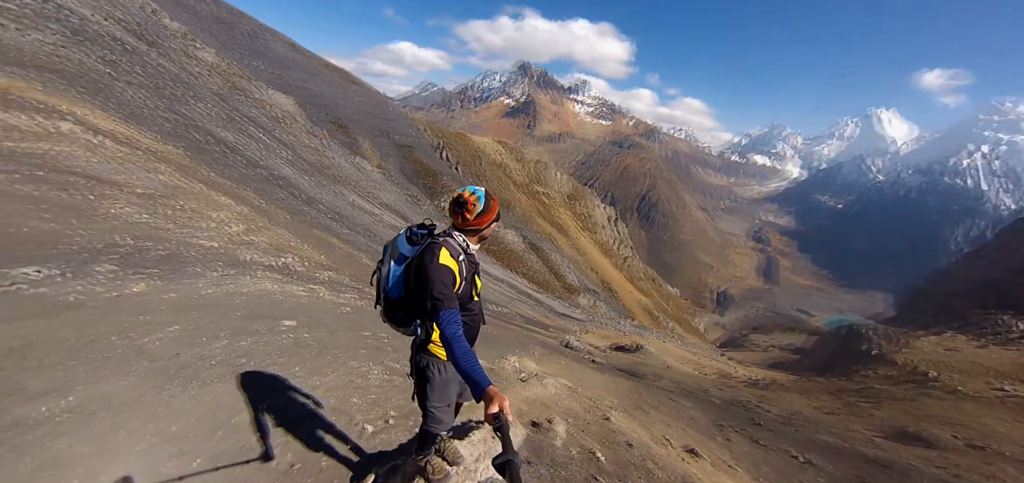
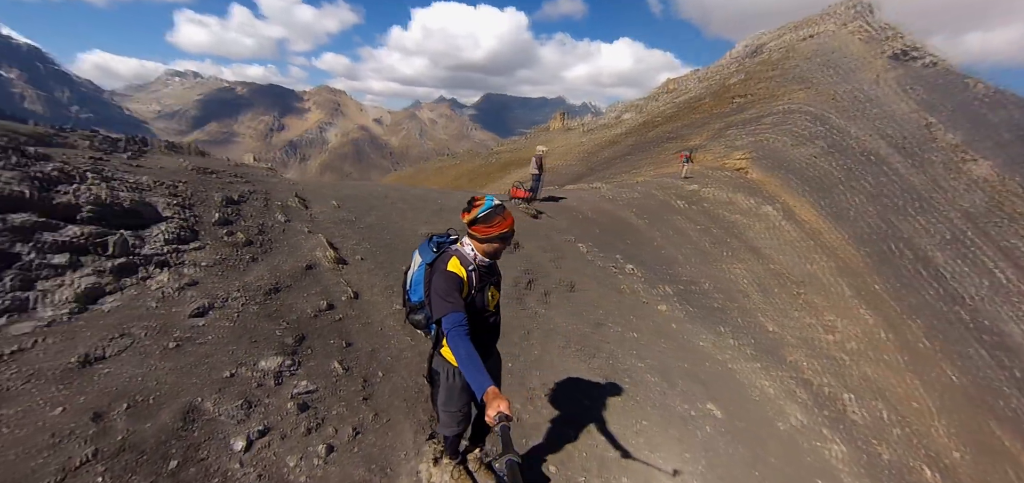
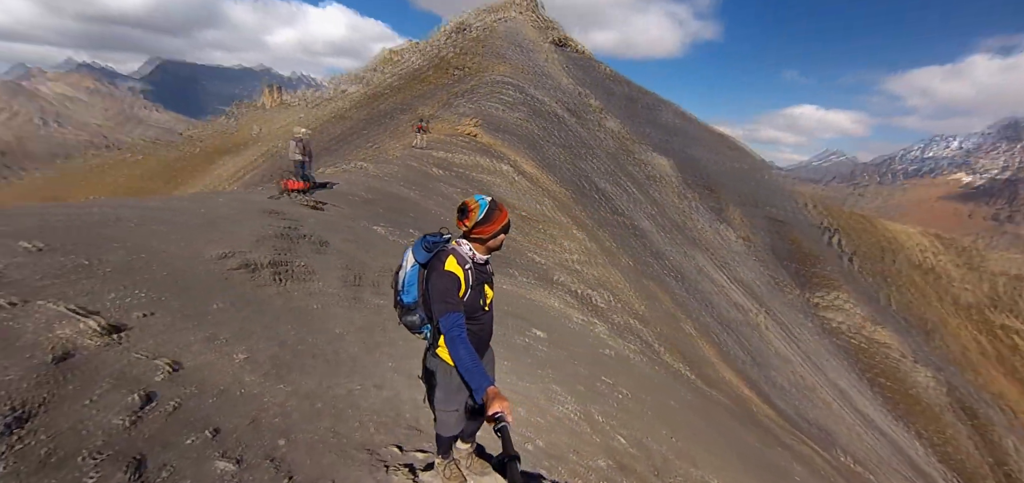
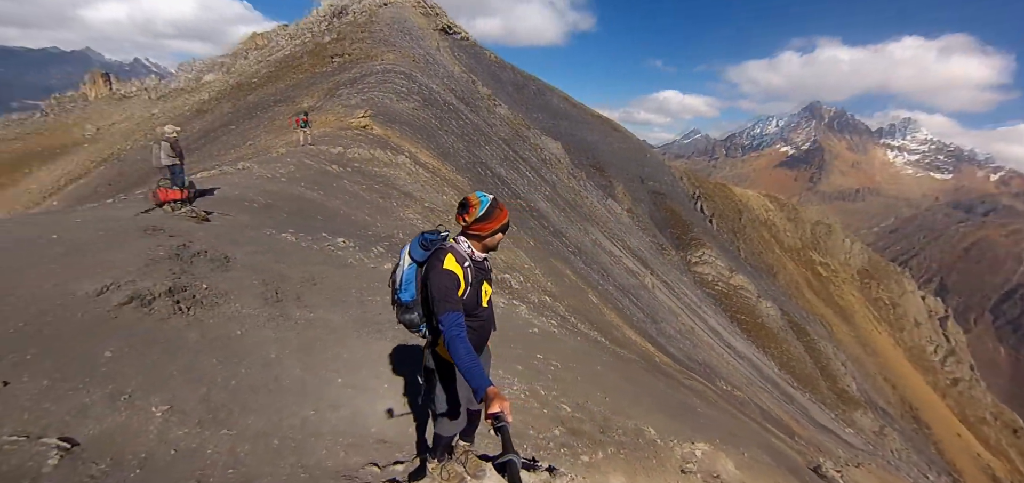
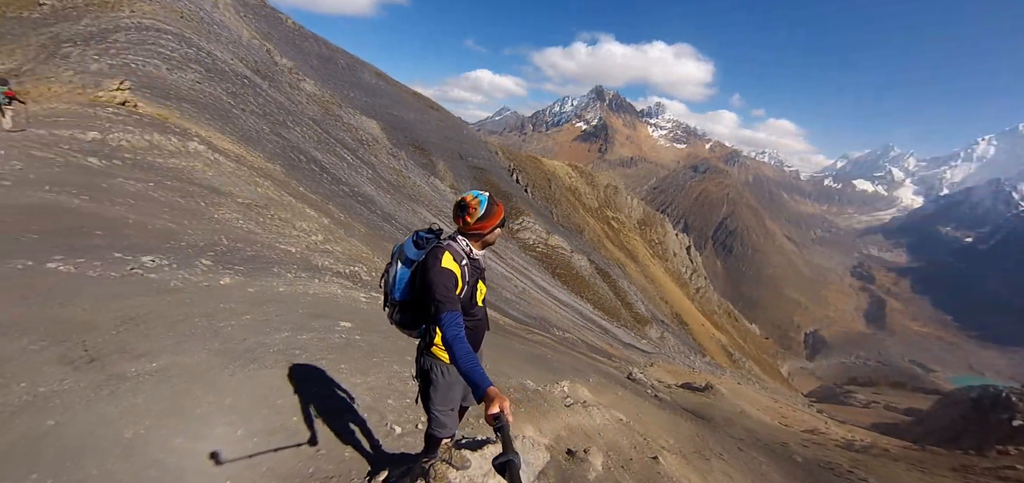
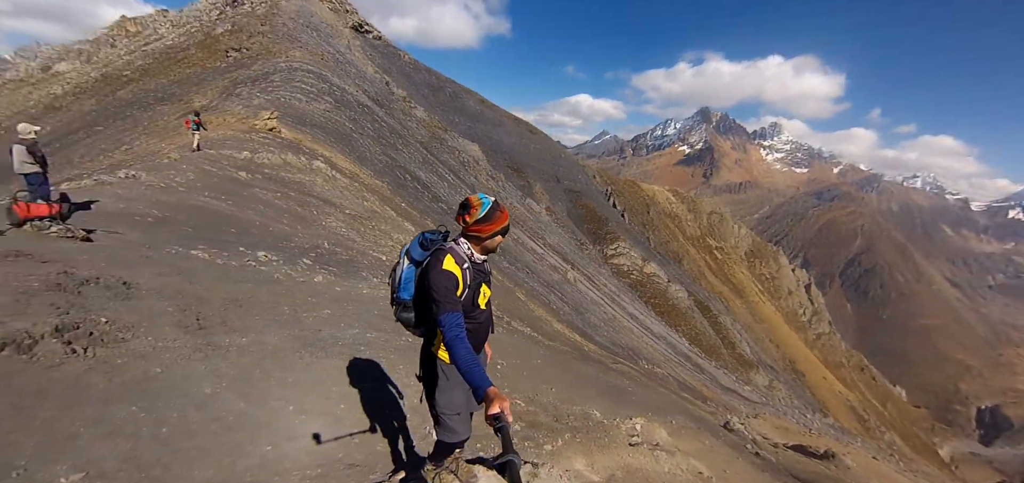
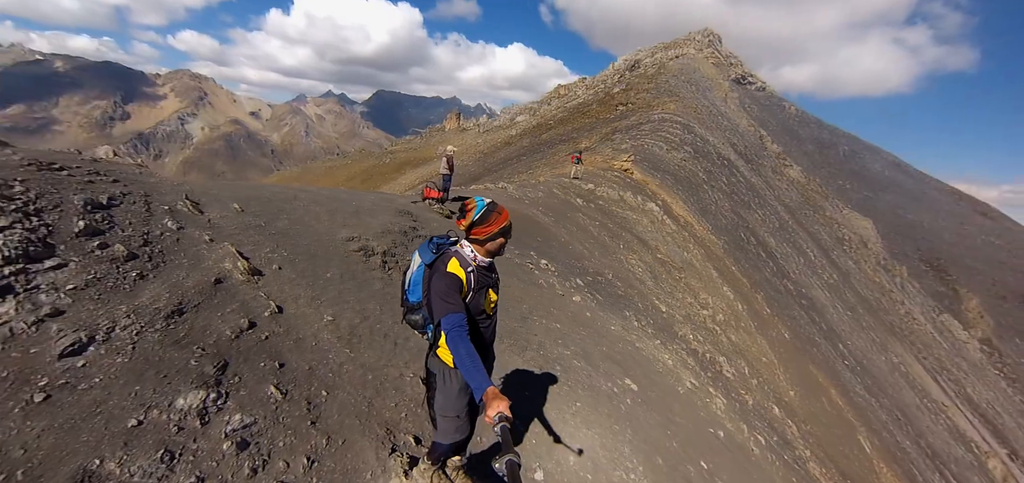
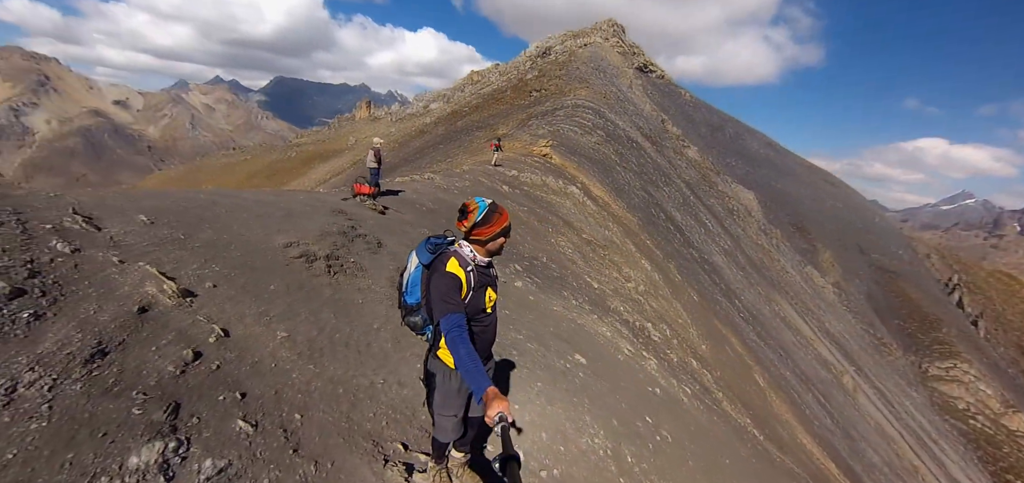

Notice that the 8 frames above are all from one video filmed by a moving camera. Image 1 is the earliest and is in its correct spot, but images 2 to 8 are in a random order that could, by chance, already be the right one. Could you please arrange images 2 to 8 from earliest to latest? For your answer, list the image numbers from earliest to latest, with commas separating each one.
5, 6, 4, 3, 8, 7, 2
